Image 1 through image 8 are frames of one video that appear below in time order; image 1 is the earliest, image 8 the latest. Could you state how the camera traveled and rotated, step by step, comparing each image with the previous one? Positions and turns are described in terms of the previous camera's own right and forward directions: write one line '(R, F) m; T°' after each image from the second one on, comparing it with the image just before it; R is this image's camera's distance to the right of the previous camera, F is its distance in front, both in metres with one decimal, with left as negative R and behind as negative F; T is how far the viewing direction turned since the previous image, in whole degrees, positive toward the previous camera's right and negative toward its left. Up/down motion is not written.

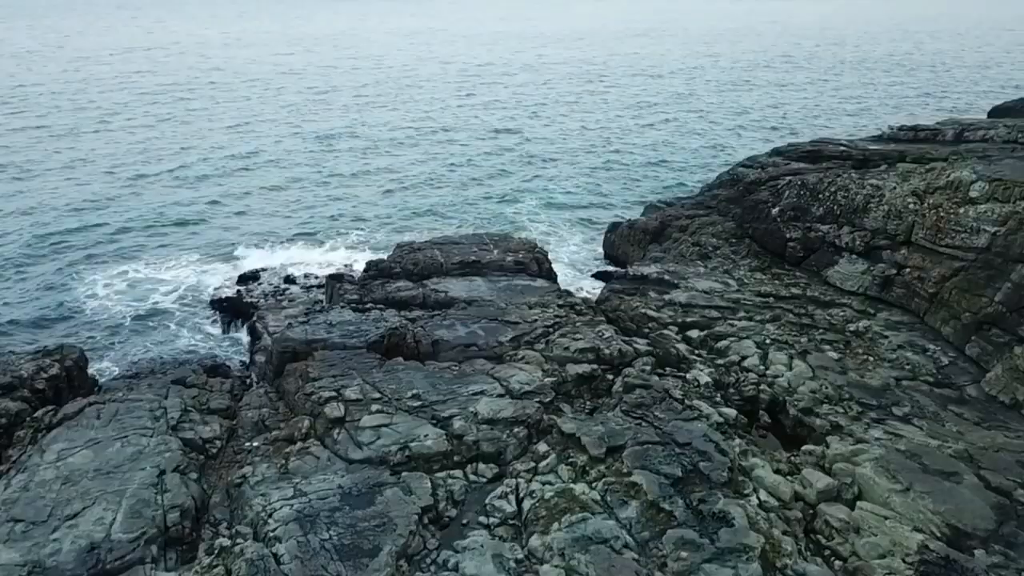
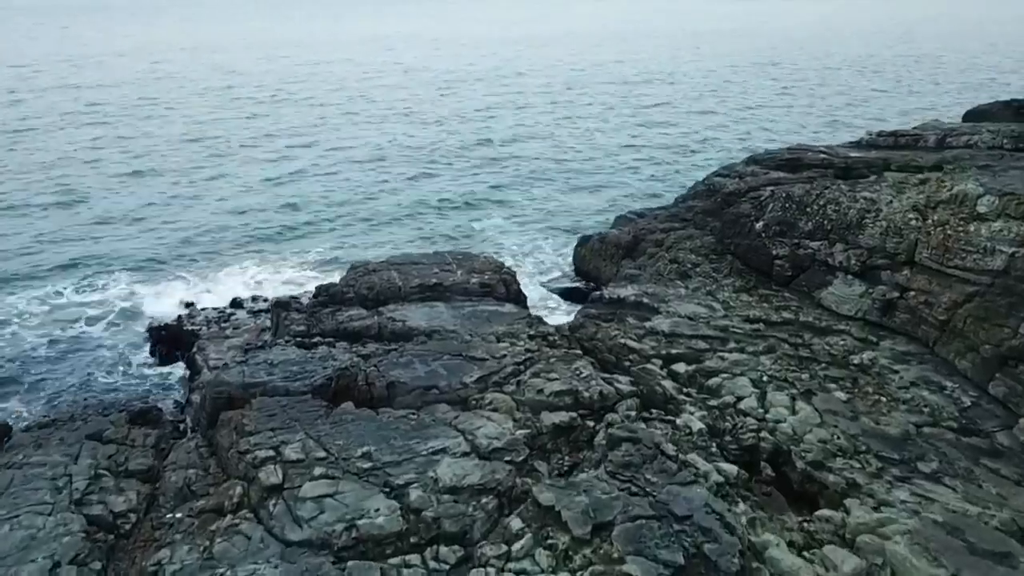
(0.0, +1.7) m; +2°
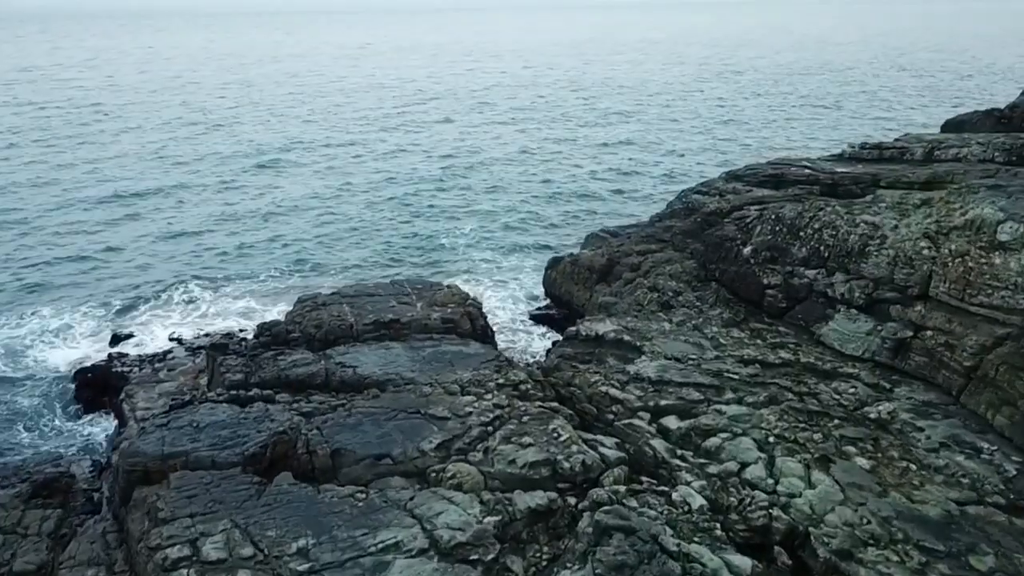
(0.0, +1.9) m; +2°
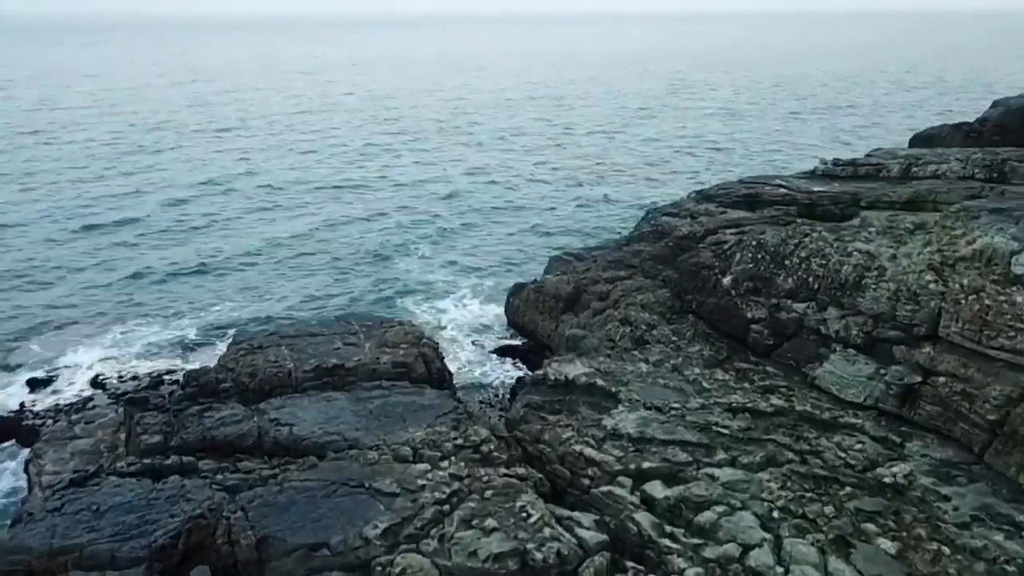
(0.0, +1.7) m; +3°
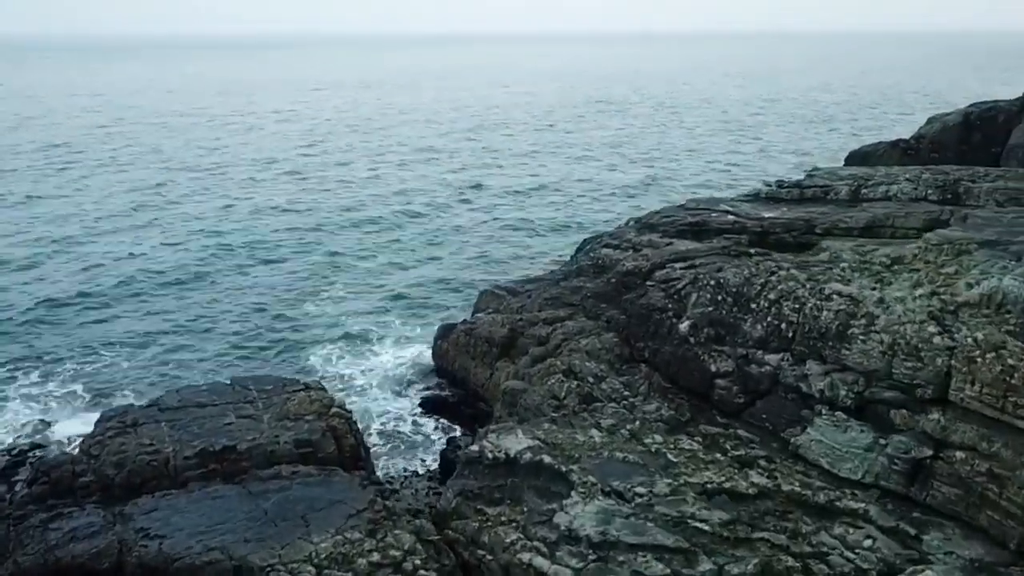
(+0.1, +2.3) m; +5°
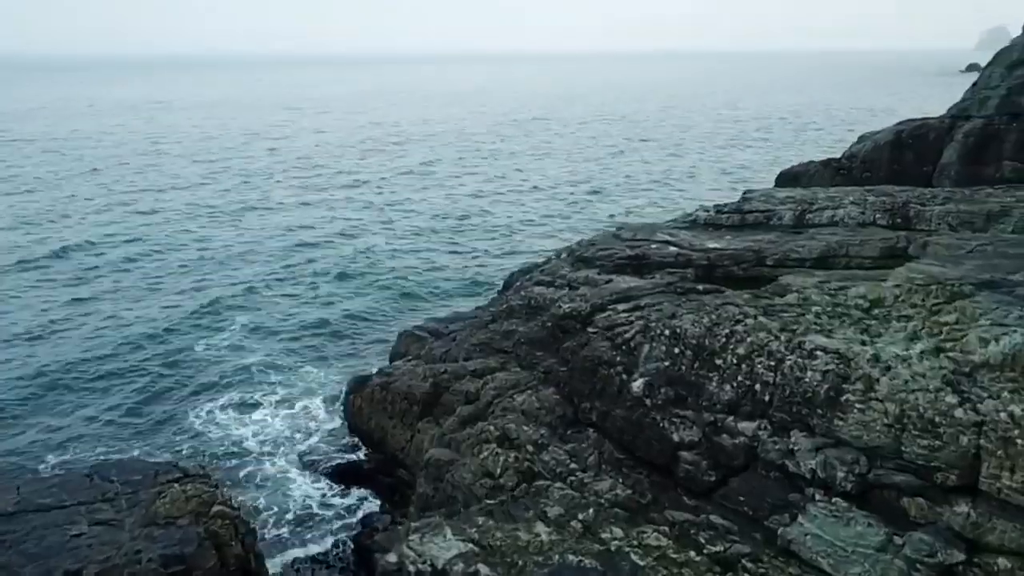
(0.0, +2.3) m; +6°
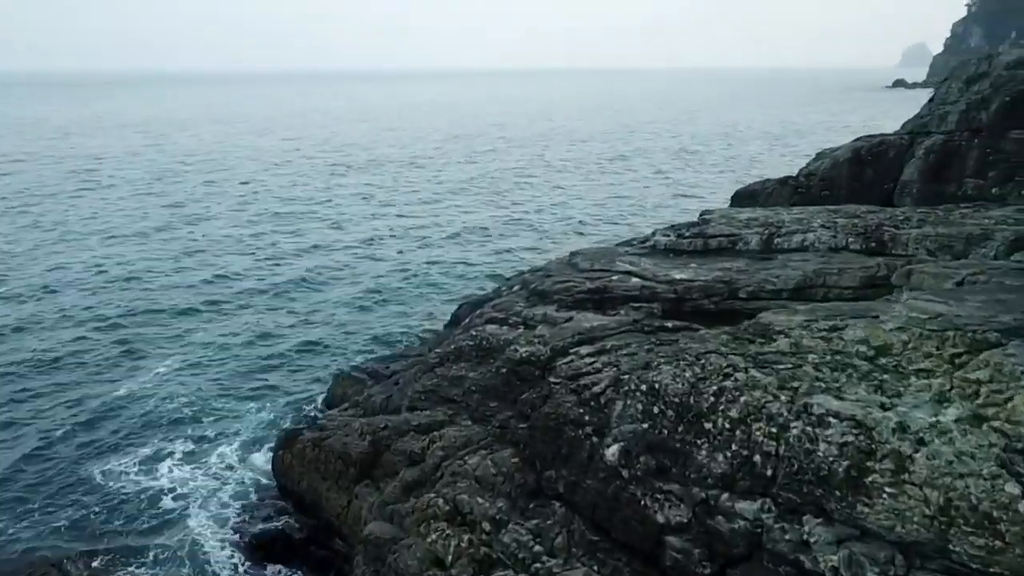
(-0.1, +1.9) m; +4°
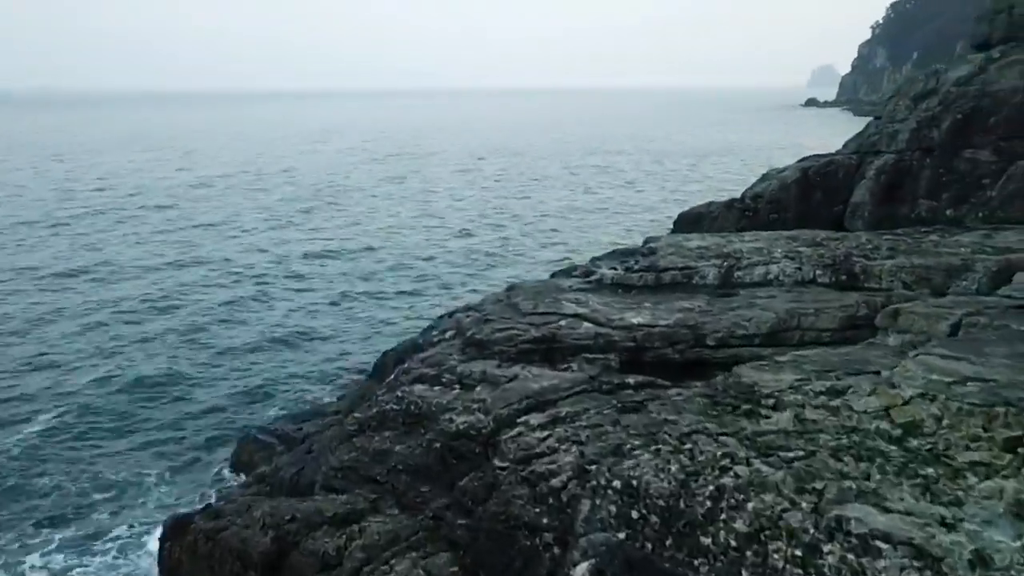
(0.0, +2.4) m; +5°
